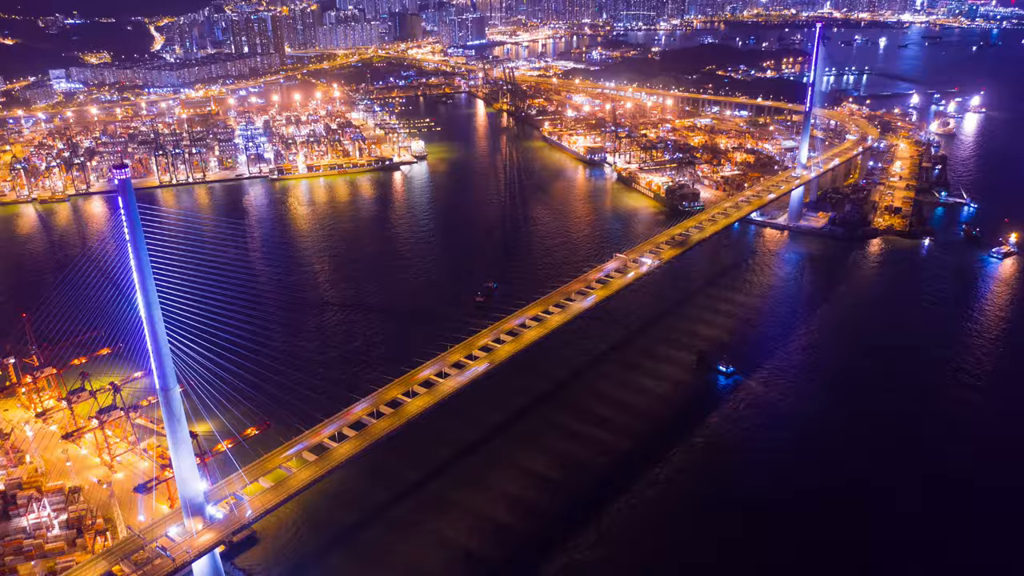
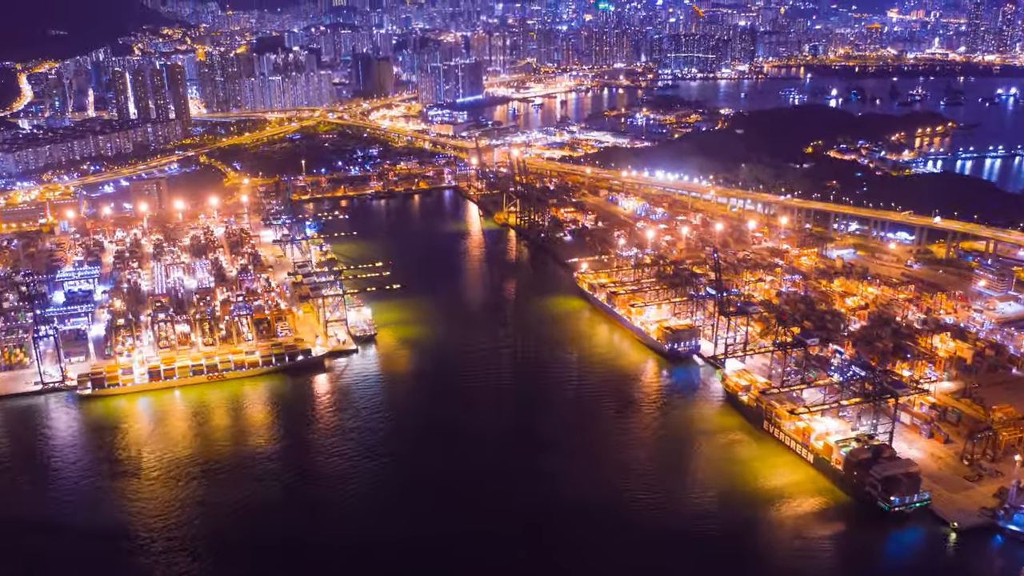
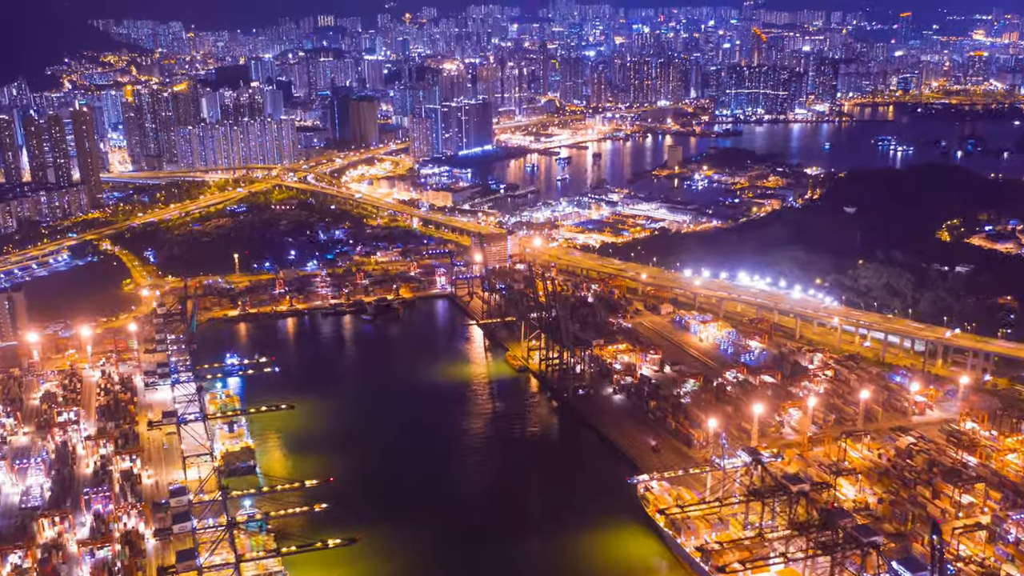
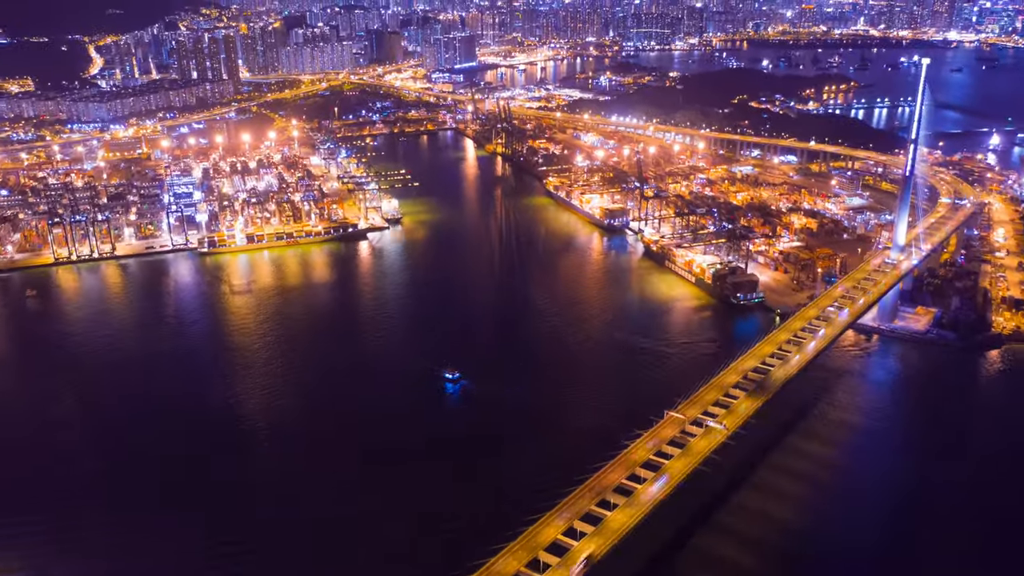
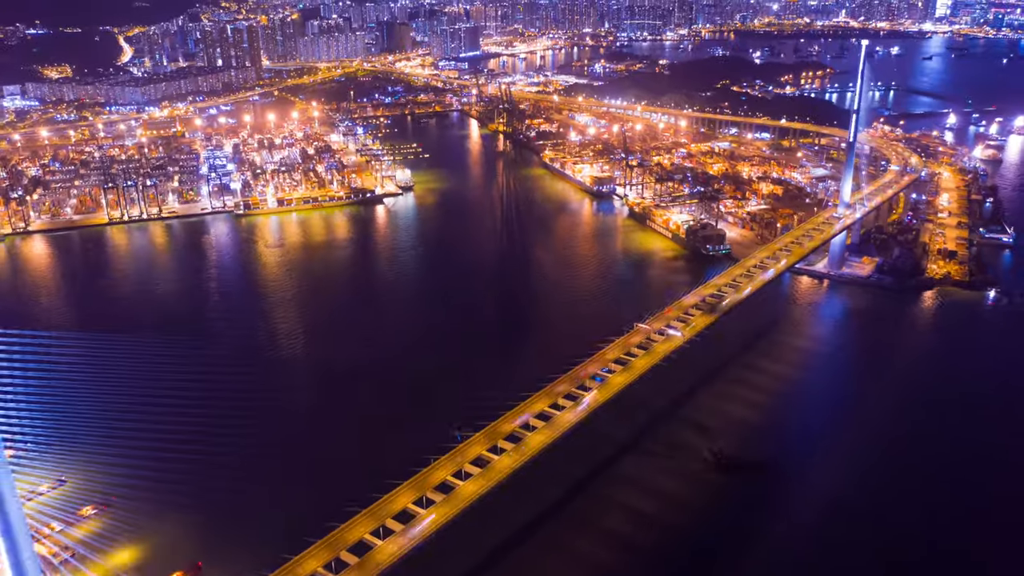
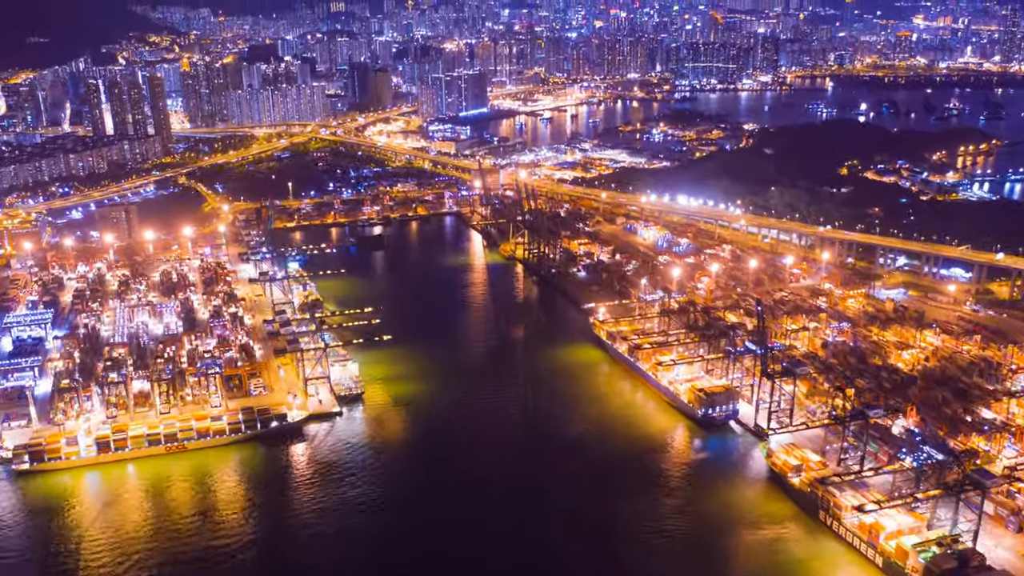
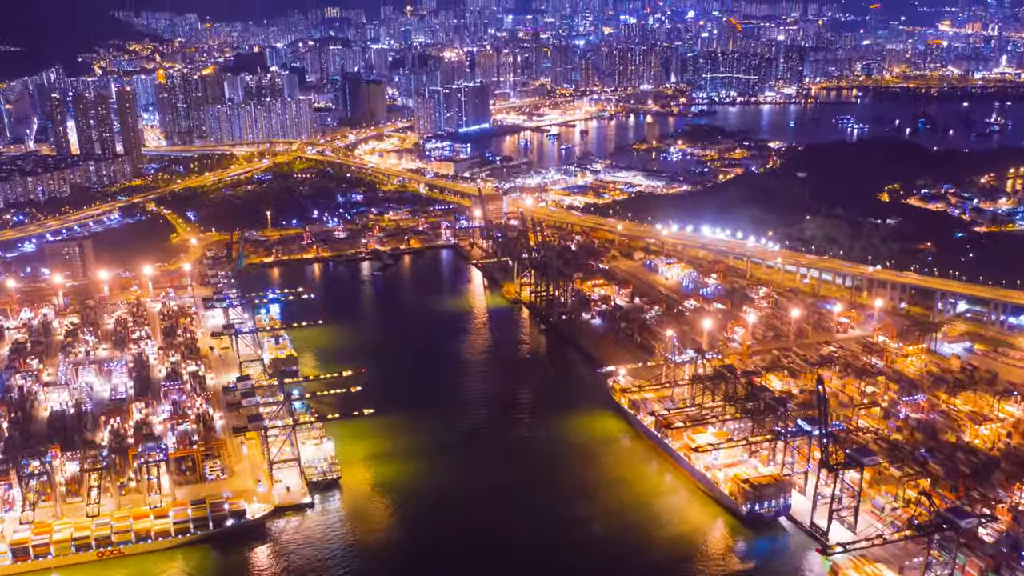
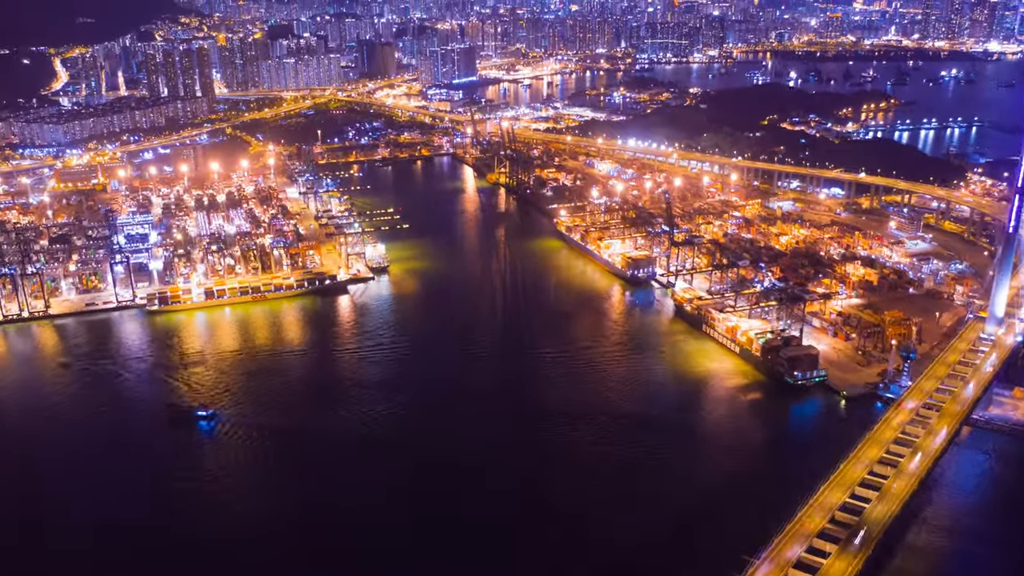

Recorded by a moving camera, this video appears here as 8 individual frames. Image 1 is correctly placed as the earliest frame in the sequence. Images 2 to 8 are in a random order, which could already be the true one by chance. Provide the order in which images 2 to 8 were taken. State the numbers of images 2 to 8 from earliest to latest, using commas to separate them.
5, 4, 8, 2, 6, 7, 3
